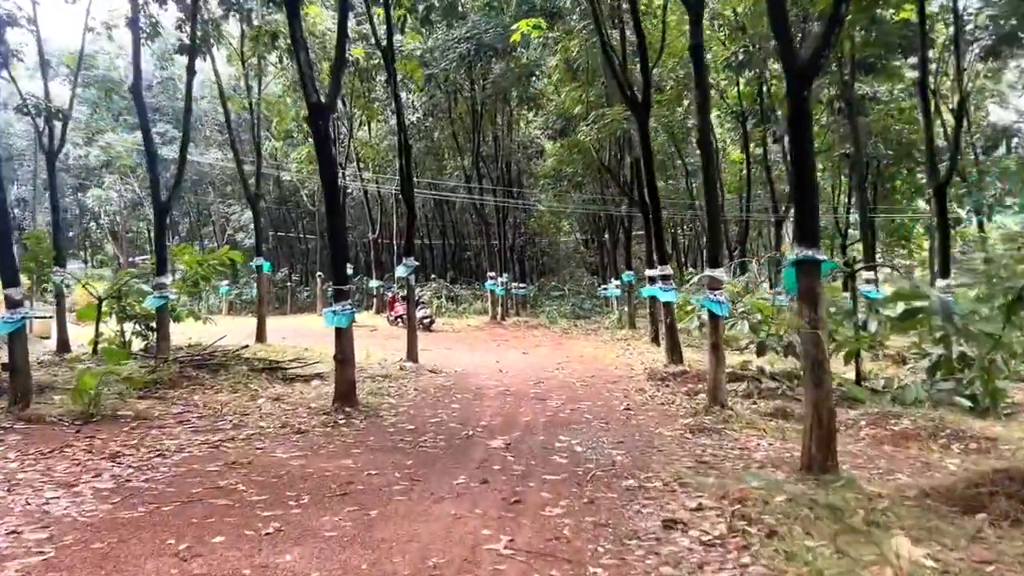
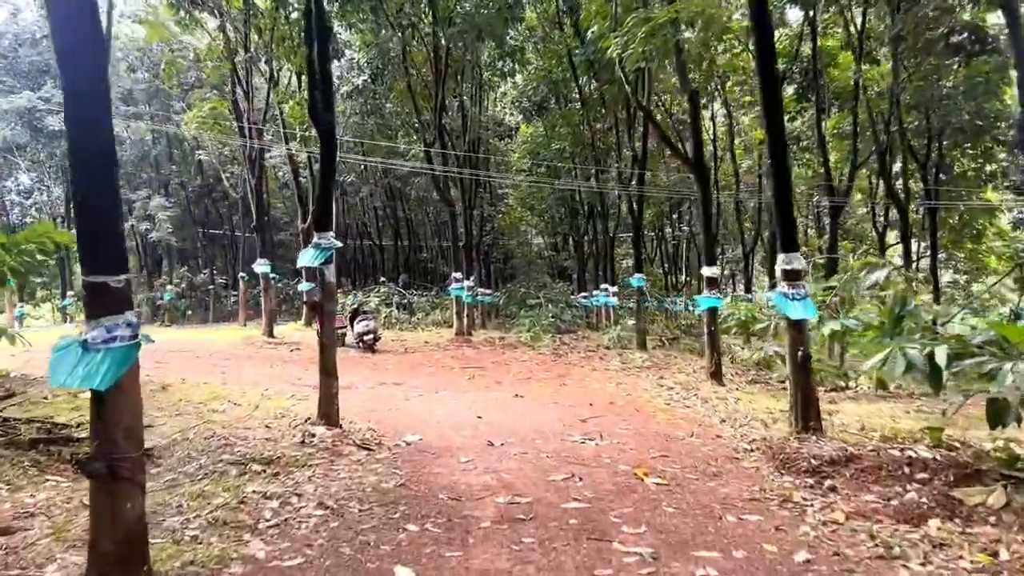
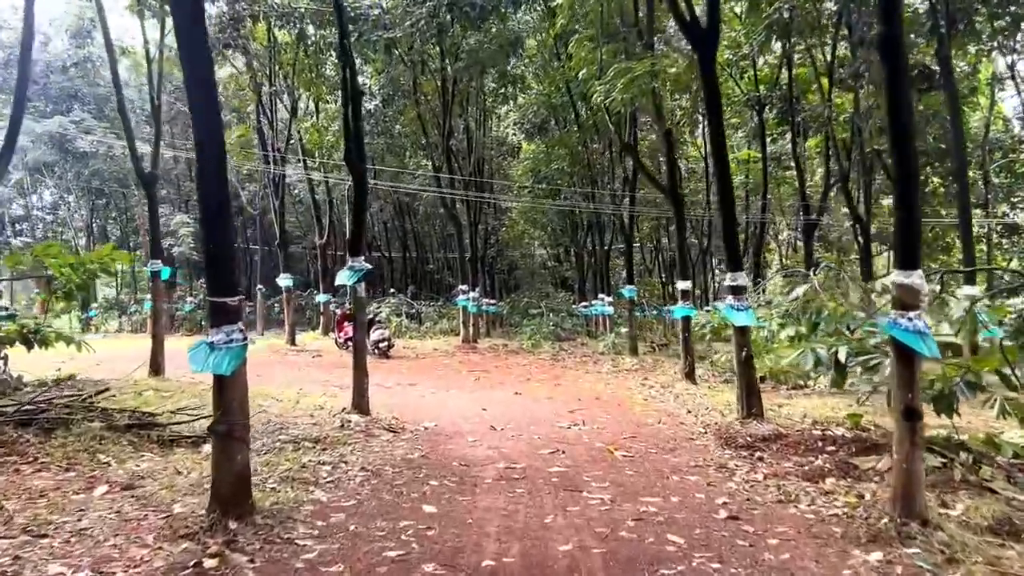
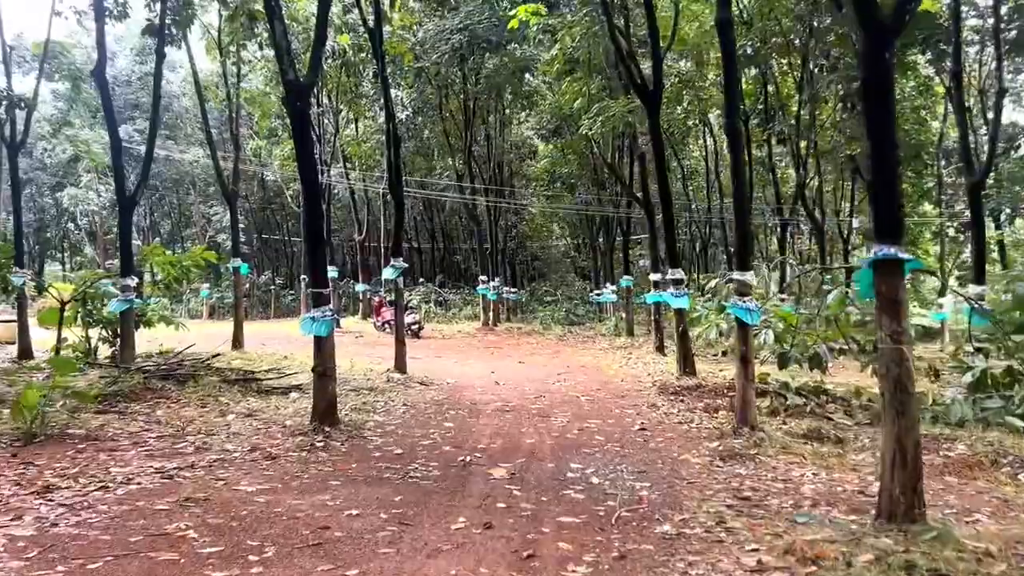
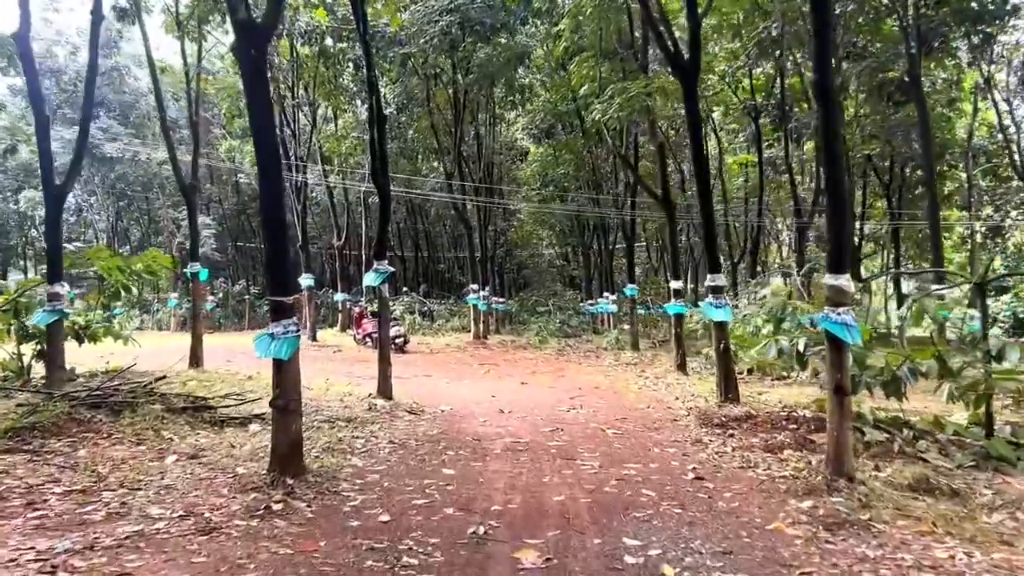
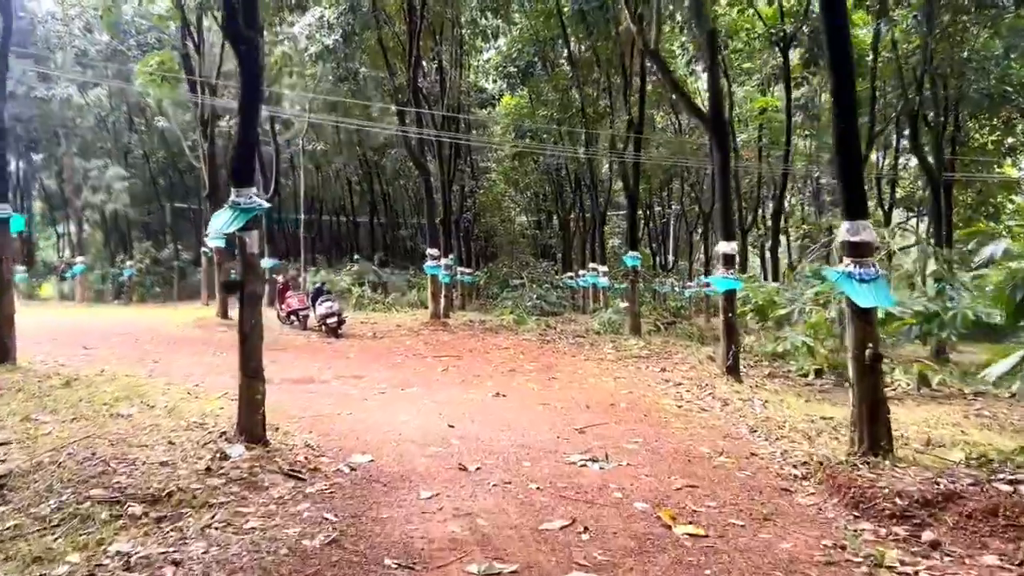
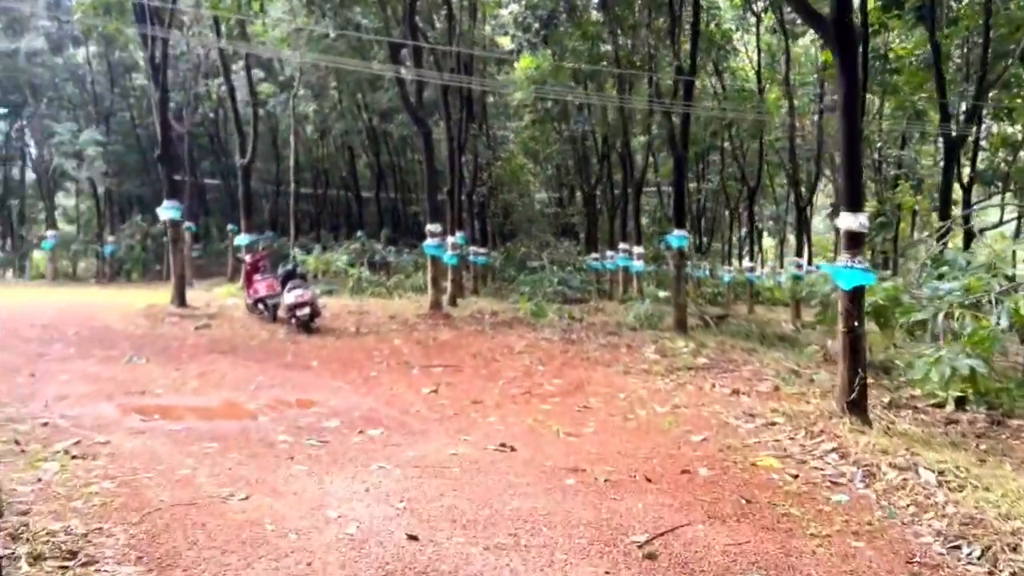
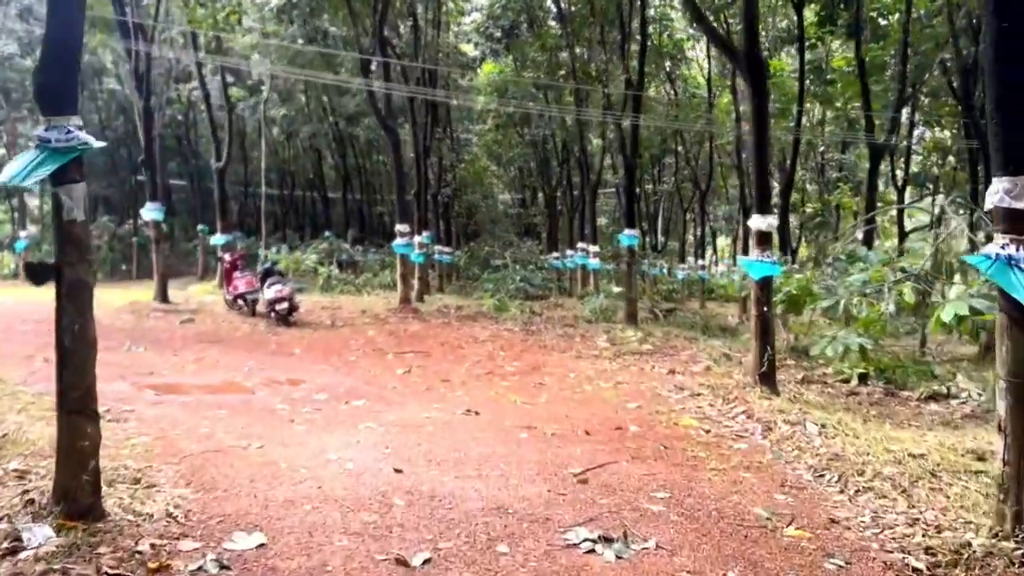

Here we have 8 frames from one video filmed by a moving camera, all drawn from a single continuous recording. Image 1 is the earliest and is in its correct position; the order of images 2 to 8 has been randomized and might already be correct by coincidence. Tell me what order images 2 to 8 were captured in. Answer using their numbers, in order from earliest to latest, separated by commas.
4, 5, 3, 2, 6, 8, 7
